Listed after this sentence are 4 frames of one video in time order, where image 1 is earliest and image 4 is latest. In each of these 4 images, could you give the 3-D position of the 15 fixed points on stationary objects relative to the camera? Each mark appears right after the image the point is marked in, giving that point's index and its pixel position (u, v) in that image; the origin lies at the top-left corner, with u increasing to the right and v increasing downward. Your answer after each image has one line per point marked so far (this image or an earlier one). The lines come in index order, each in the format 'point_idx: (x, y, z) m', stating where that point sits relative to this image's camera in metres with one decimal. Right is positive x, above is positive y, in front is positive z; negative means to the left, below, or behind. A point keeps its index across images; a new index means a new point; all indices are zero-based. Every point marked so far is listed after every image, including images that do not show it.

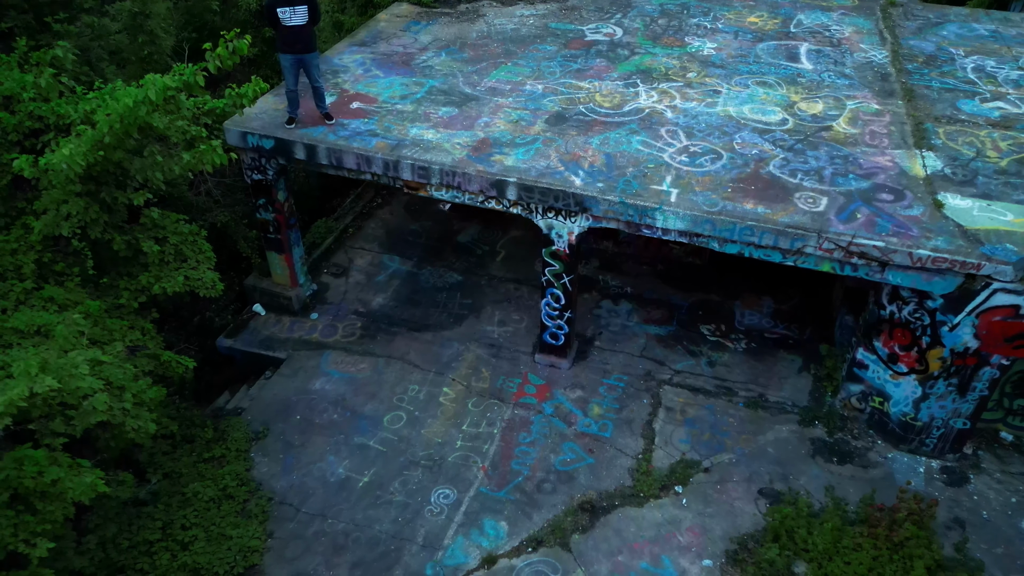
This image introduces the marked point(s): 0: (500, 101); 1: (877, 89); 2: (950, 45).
0: (-0.1, +2.5, +9.5) m
1: (+5.0, +2.7, +9.8) m
2: (+6.8, +3.8, +11.2) m
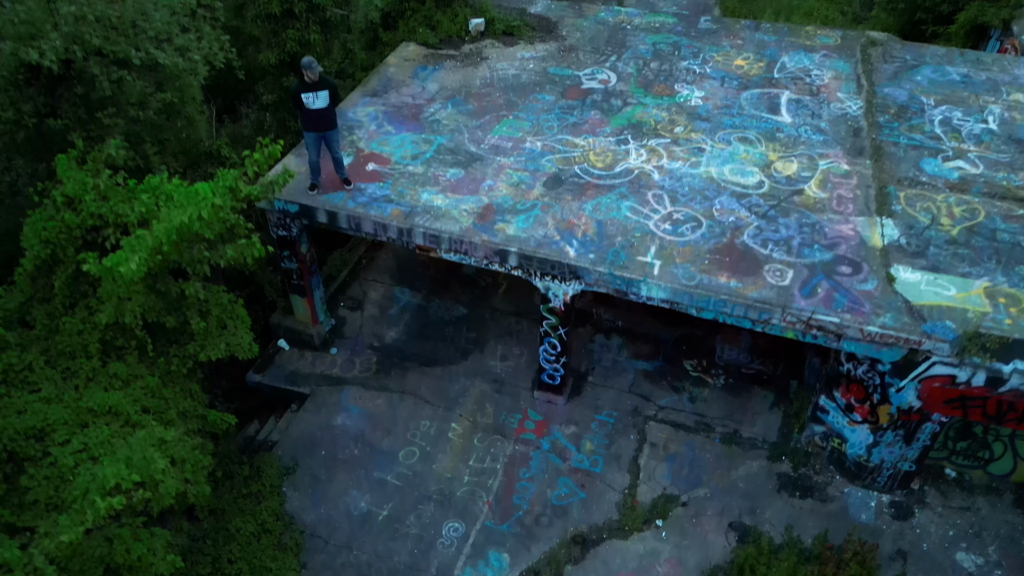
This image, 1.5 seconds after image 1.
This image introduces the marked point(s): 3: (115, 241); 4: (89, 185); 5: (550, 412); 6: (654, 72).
0: (-0.1, +1.8, +10.4) m
1: (+5.0, +2.1, +10.7) m
2: (+6.8, +3.3, +11.9) m
3: (-4.1, +0.5, +7.4) m
4: (-4.3, +1.1, +7.4) m
5: (+0.5, -1.8, +10.2) m
6: (+2.5, +3.7, +12.5) m
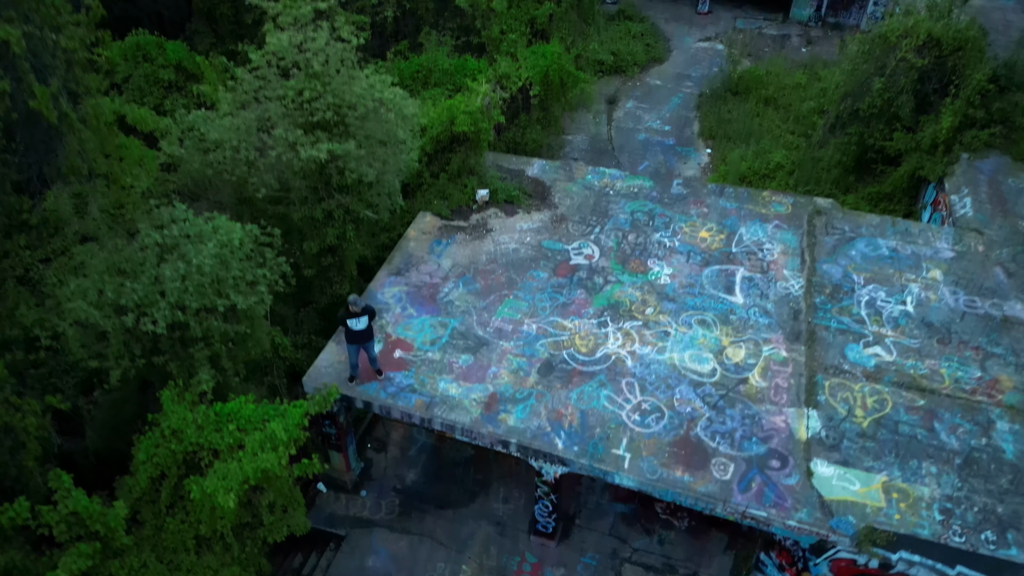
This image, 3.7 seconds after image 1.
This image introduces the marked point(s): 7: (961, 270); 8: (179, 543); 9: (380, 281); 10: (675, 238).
0: (-0.1, -1.0, +12.6) m
1: (+5.0, -0.8, +13.0) m
2: (+6.8, +0.4, +14.3) m
3: (-4.1, -2.3, +9.6) m
4: (-4.3, -1.8, +9.6) m
5: (+0.5, -4.6, +12.5) m
6: (+2.5, +0.9, +14.8) m
7: (+9.0, +0.4, +14.3) m
8: (-4.4, -3.4, +9.6) m
9: (-2.6, +0.1, +13.9) m
10: (+3.4, +1.1, +15.0) m
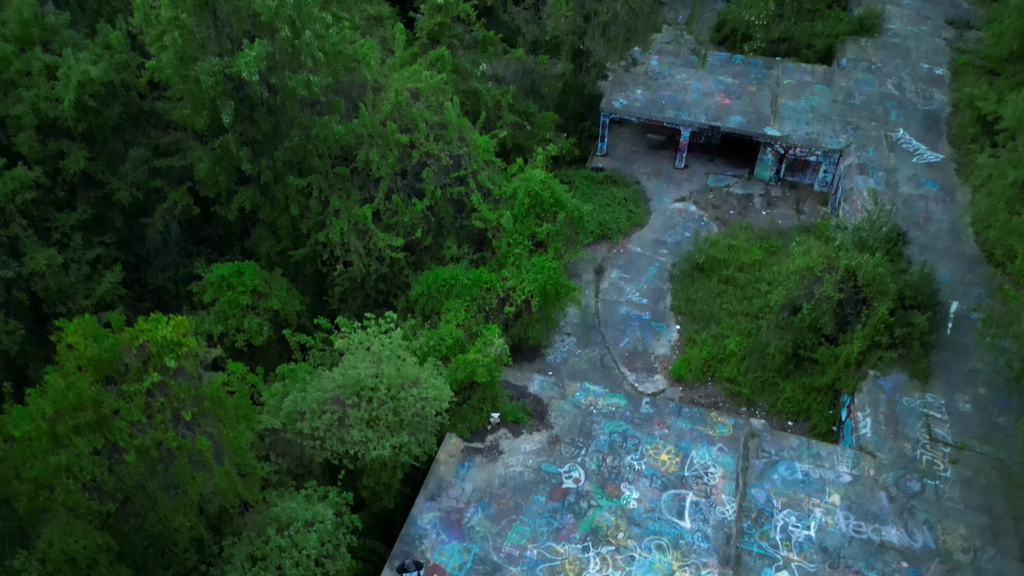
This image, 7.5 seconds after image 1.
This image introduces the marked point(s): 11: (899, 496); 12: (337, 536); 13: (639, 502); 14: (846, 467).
0: (0.0, -6.8, +17.3) m
1: (+5.1, -6.6, +17.7) m
2: (+7.0, -5.5, +19.0) m
3: (-3.9, -8.1, +14.2) m
4: (-4.2, -7.5, +14.3) m
5: (+0.7, -10.4, +17.1) m
6: (+2.6, -4.9, +19.5) m
7: (+9.1, -5.5, +19.1) m
8: (-4.3, -9.1, +14.2) m
9: (-2.4, -5.6, +18.6) m
10: (+3.6, -4.8, +19.7) m
11: (+10.3, -5.5, +19.1) m
12: (-3.9, -5.4, +15.7) m
13: (+3.3, -5.6, +18.7) m
14: (+9.2, -4.9, +19.7) m
